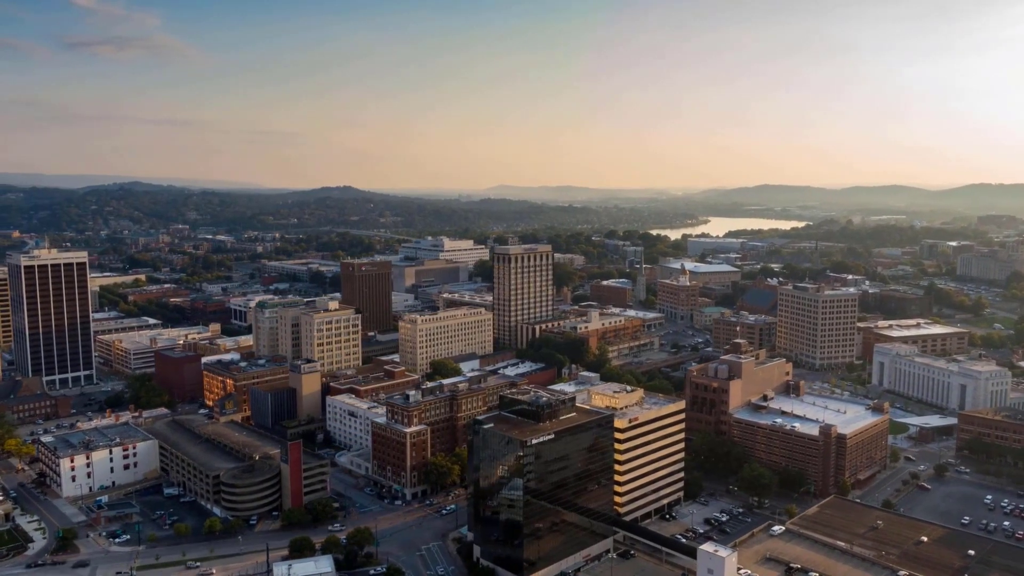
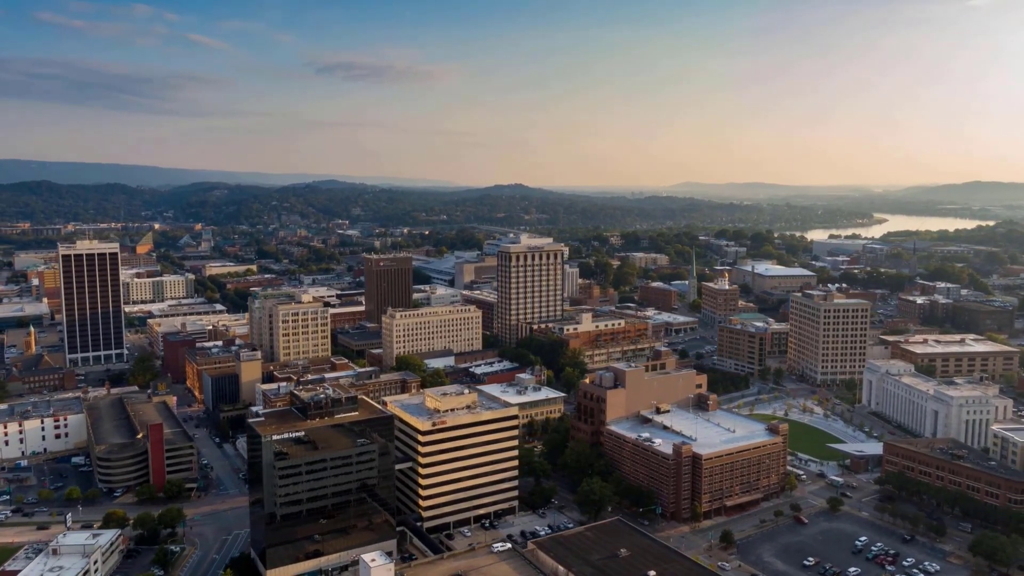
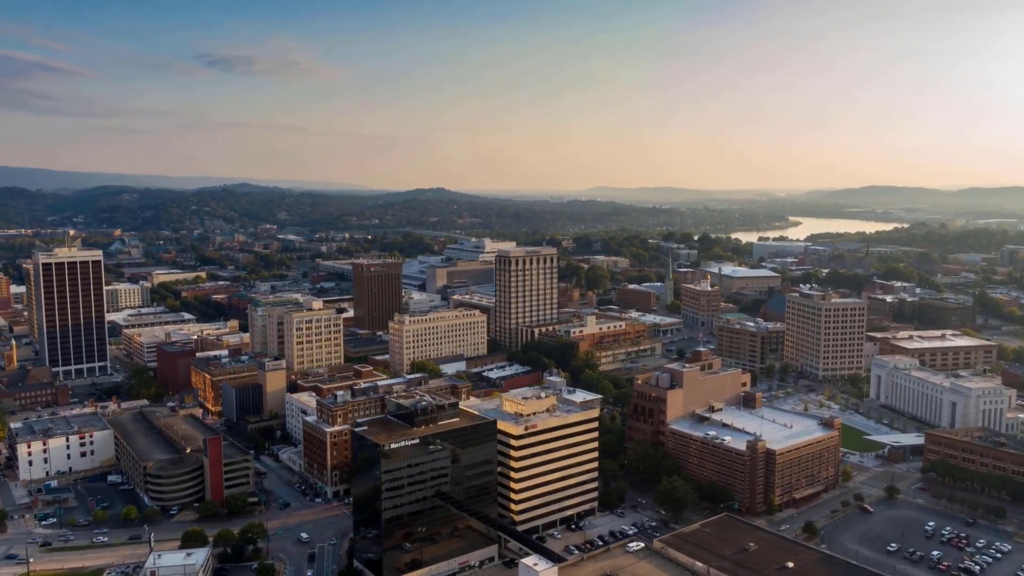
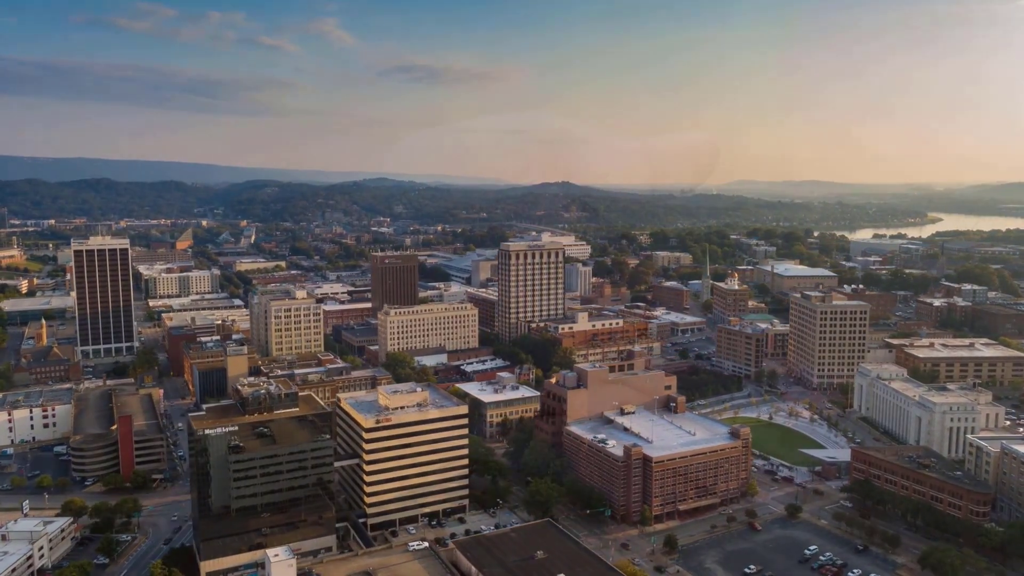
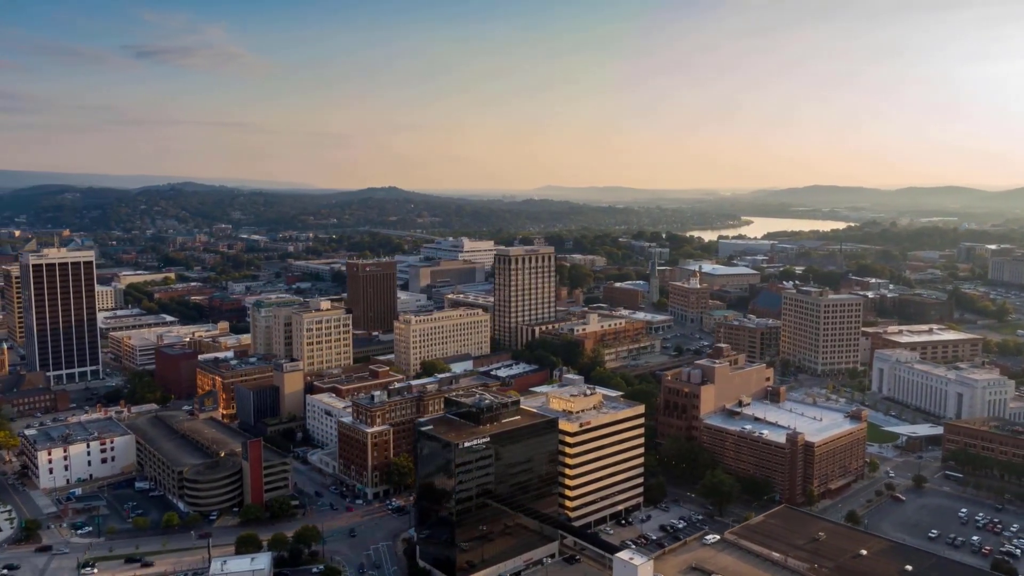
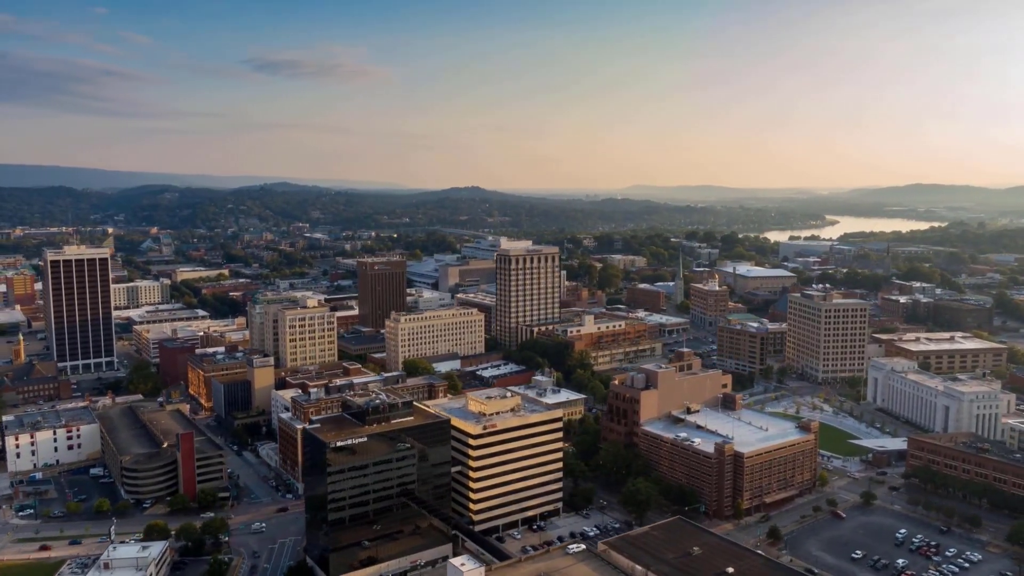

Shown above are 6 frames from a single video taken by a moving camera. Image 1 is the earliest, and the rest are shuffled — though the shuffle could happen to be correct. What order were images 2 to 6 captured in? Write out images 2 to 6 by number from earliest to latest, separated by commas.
5, 3, 6, 2, 4
